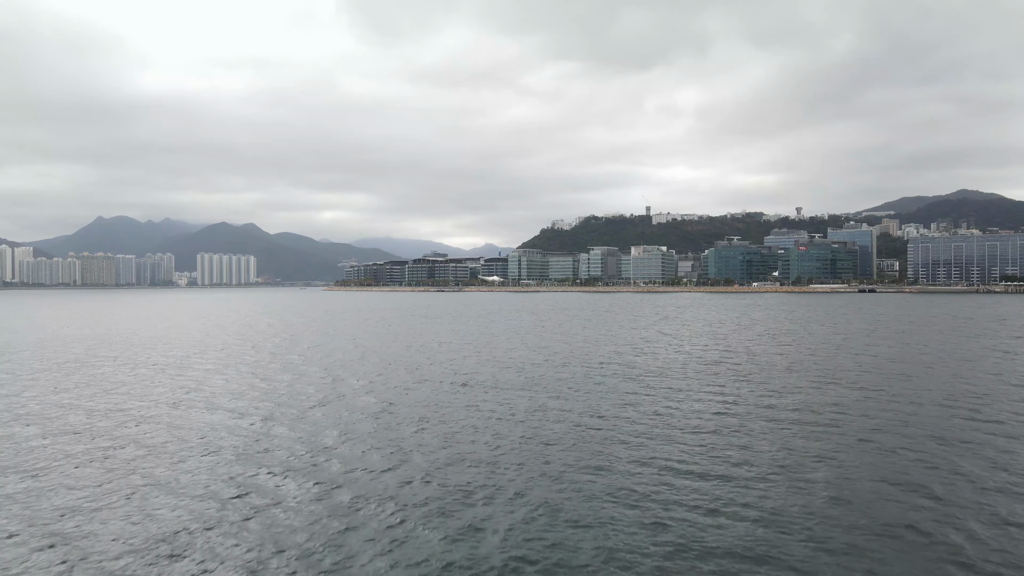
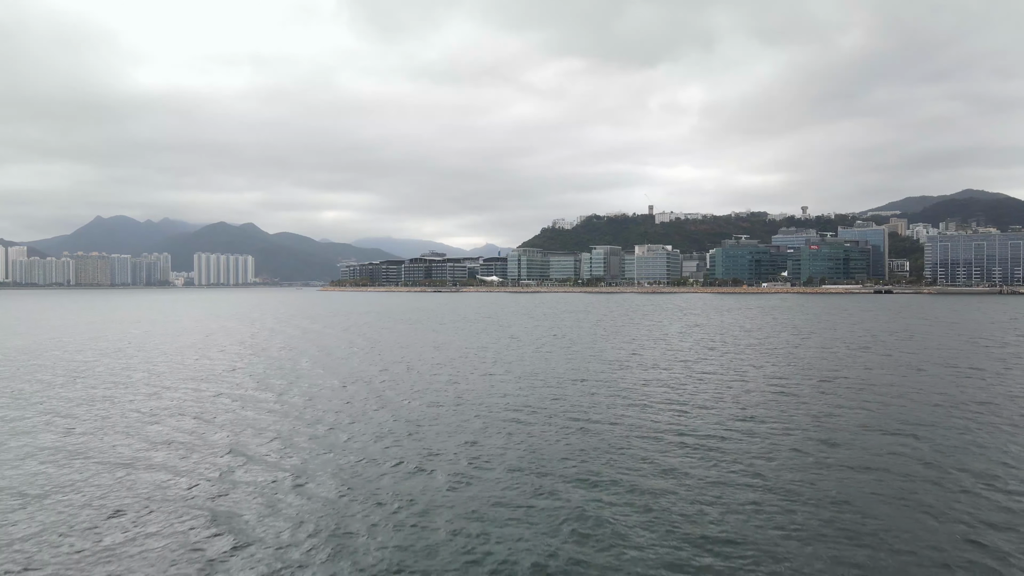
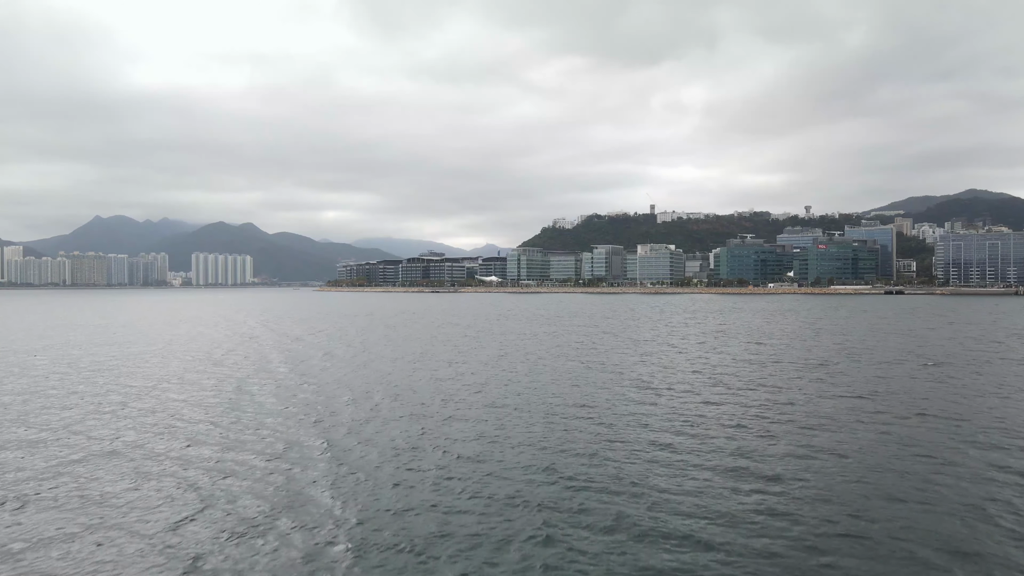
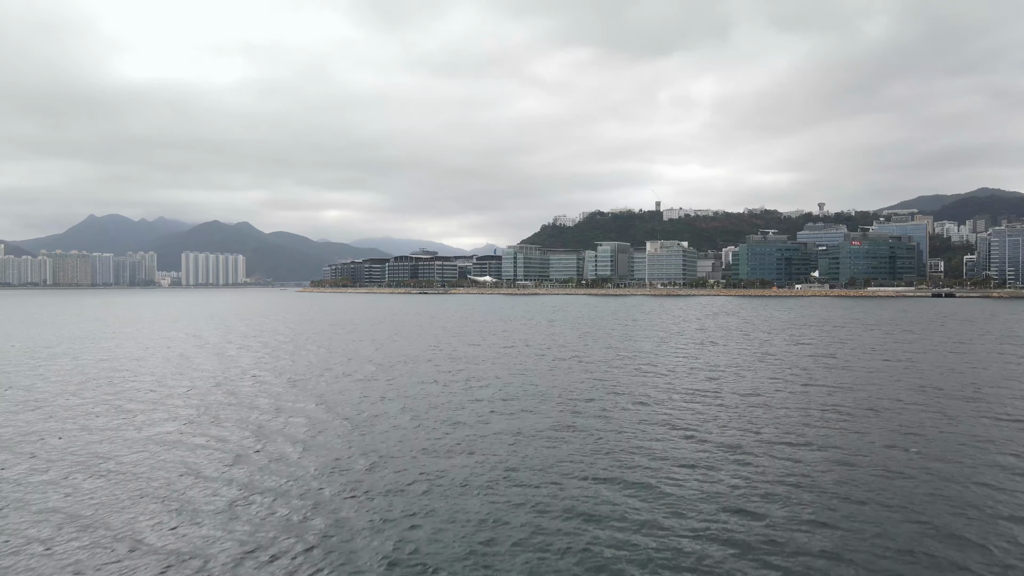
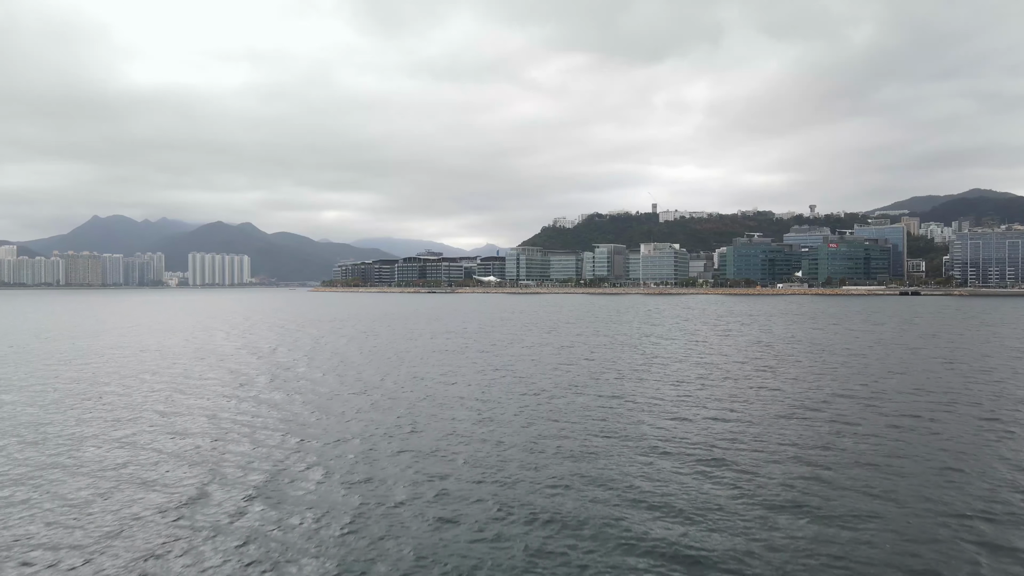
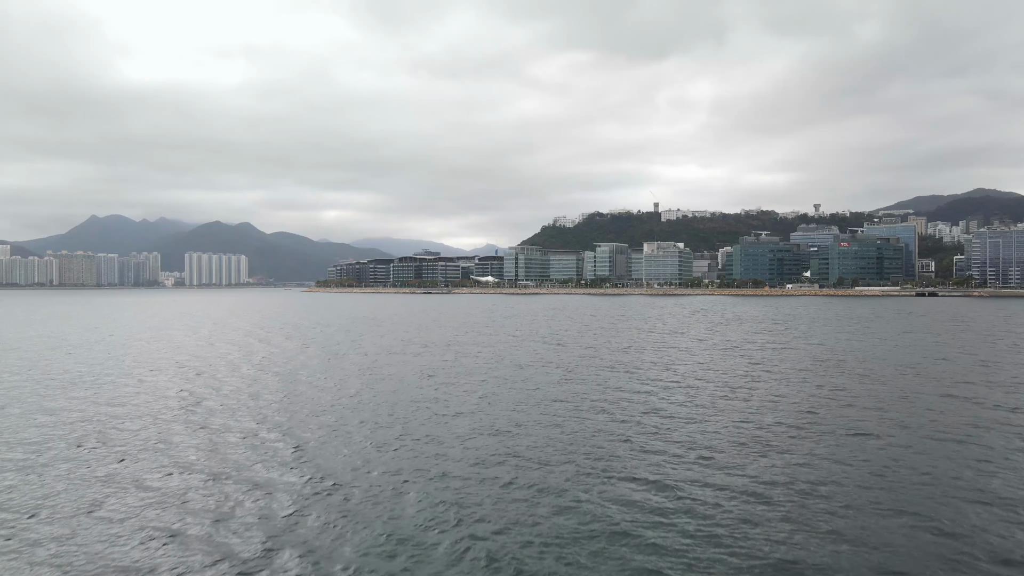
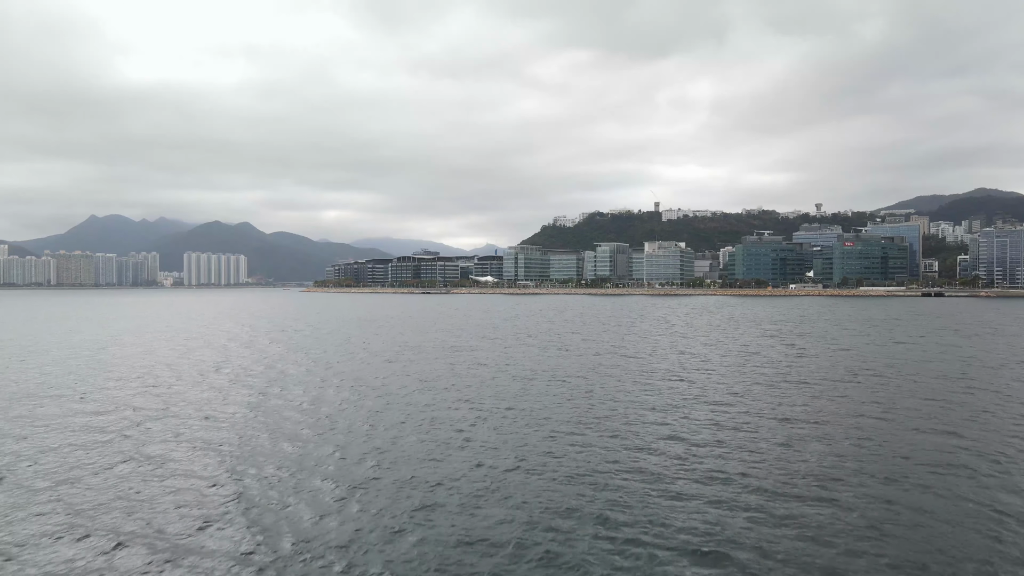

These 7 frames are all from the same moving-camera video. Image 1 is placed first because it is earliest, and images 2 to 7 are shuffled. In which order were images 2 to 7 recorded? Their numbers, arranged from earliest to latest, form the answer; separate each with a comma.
2, 3, 5, 6, 7, 4
